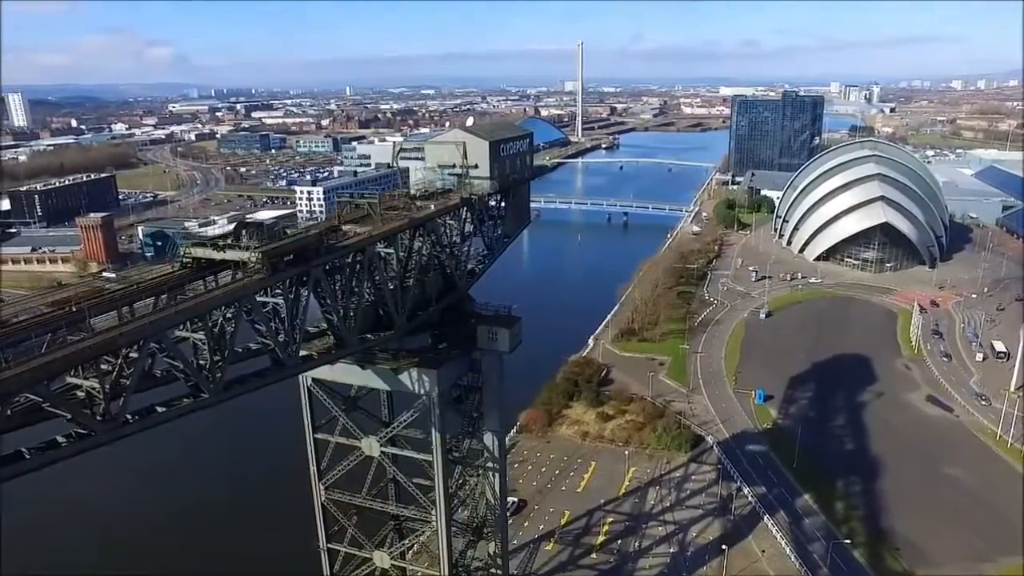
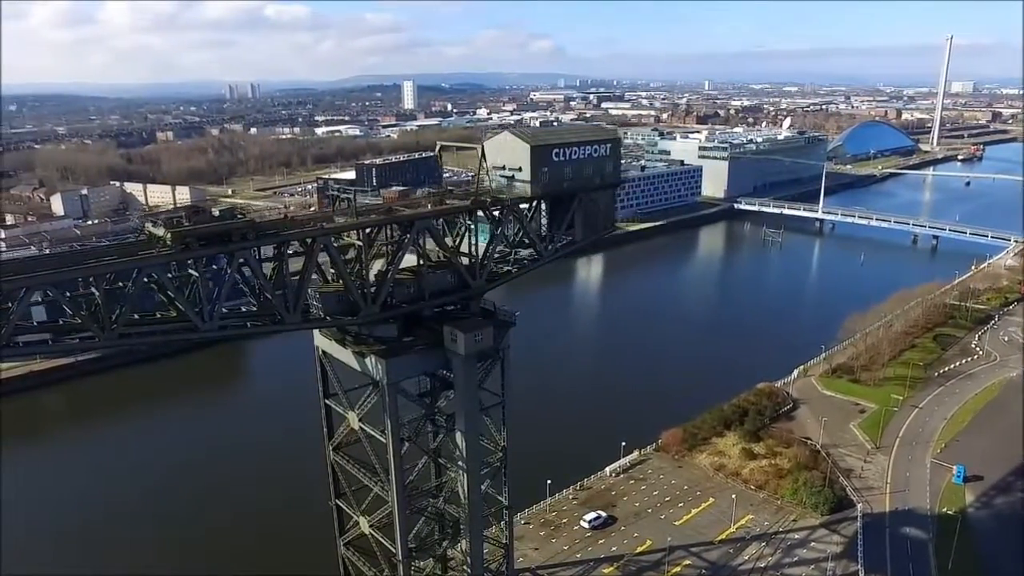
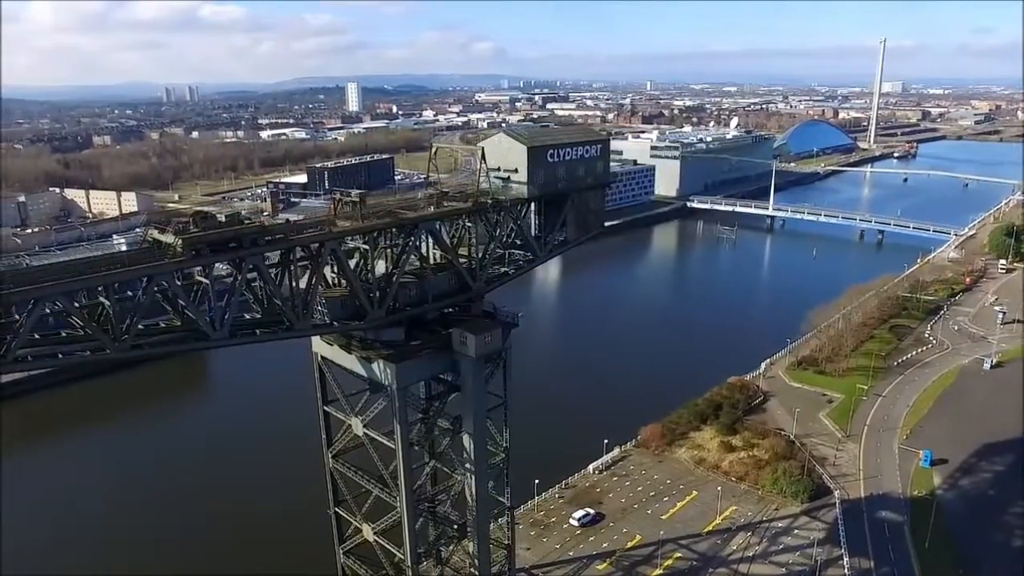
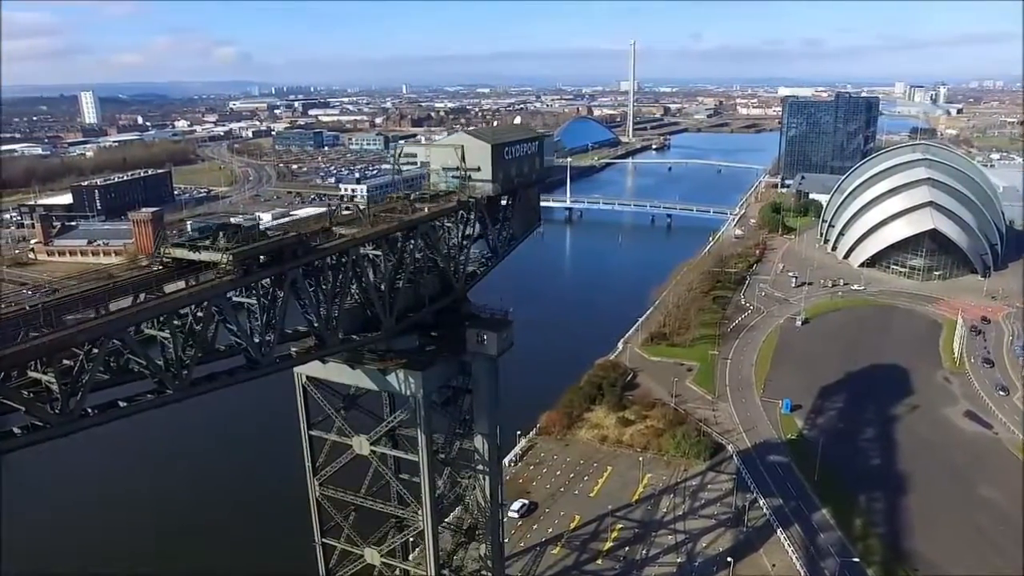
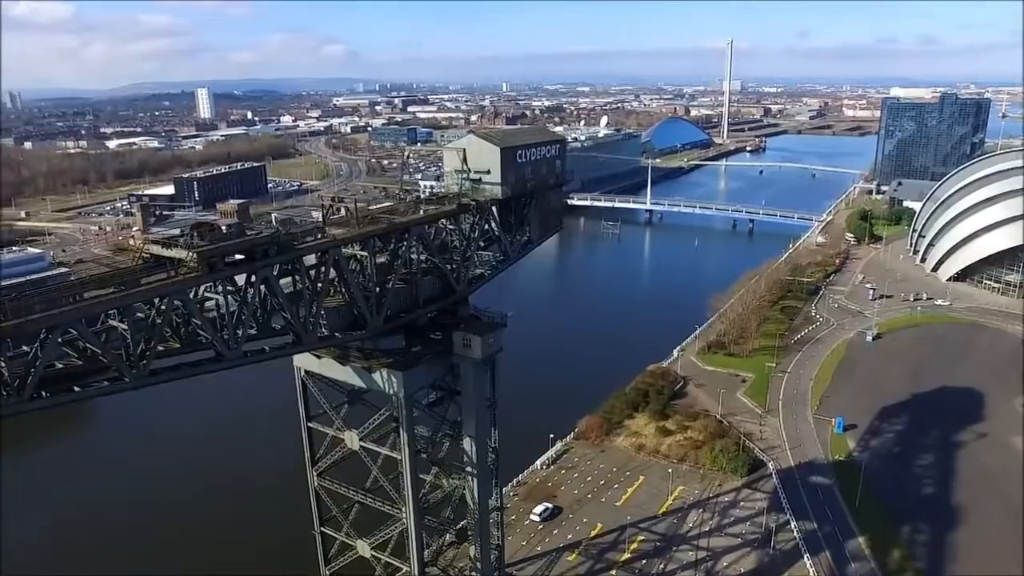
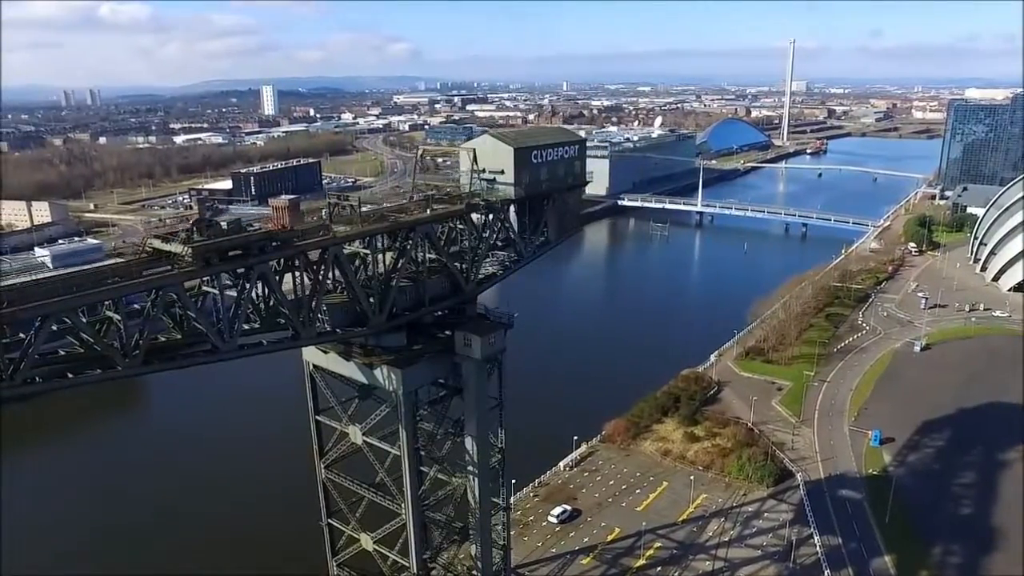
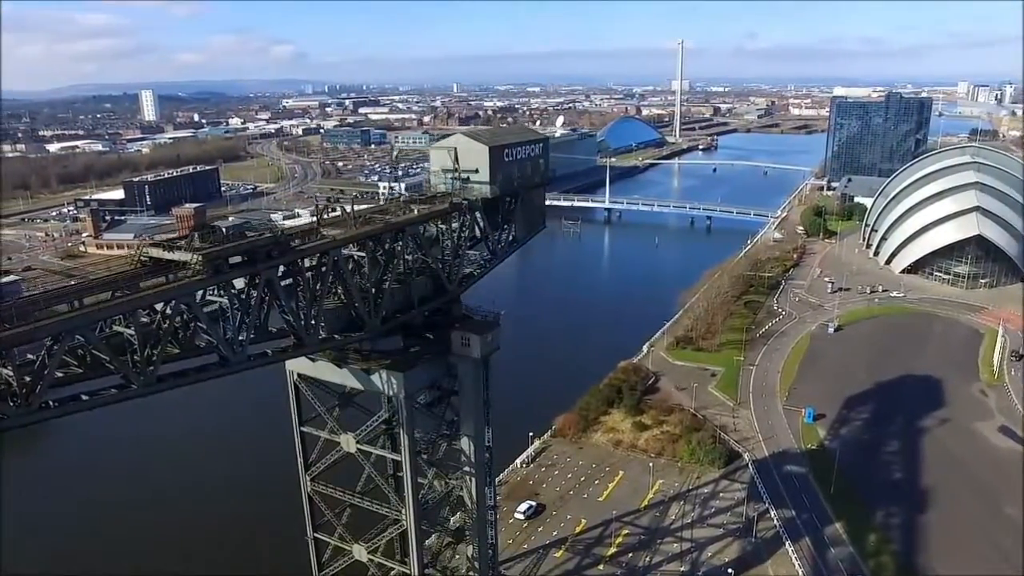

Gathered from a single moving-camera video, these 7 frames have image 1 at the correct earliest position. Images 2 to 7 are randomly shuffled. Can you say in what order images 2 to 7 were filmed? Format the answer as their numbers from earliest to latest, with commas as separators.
4, 7, 5, 6, 3, 2
